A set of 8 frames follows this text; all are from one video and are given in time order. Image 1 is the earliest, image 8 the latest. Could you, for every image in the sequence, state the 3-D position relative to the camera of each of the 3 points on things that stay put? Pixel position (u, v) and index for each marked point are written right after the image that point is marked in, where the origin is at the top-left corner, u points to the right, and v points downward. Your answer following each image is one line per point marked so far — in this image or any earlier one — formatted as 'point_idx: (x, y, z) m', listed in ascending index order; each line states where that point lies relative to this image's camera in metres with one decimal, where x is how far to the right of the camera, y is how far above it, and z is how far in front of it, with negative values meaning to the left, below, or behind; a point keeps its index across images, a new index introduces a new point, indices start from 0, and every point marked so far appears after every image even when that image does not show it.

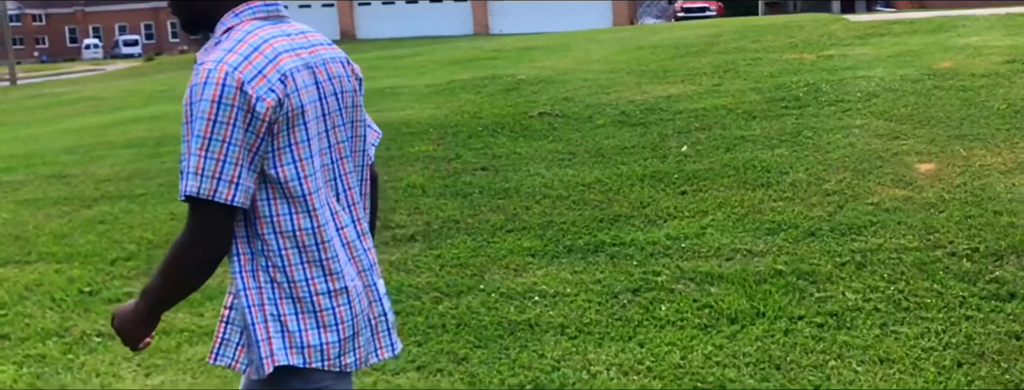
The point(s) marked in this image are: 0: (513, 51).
0: (+0.1, +1.6, +12.7) m
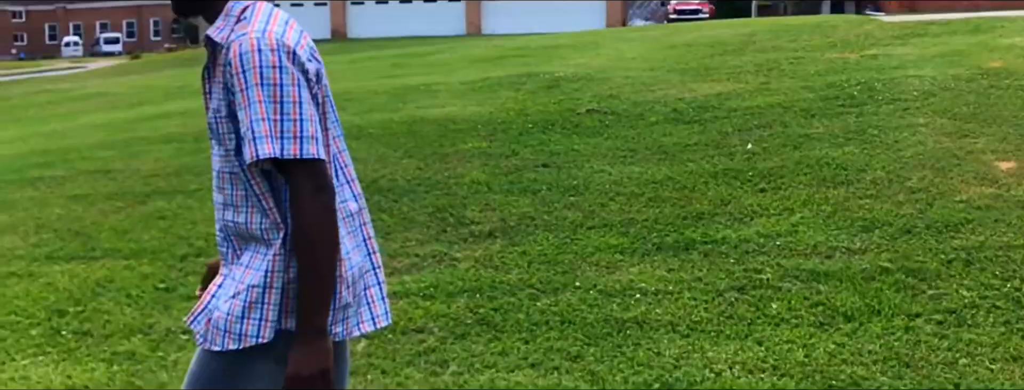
0: (+0.4, +1.6, +12.6) m
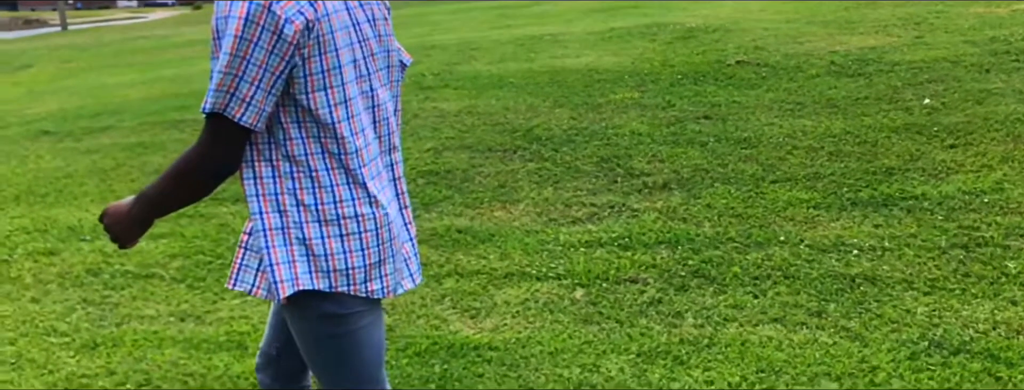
0: (+1.6, +2.1, +12.3) m
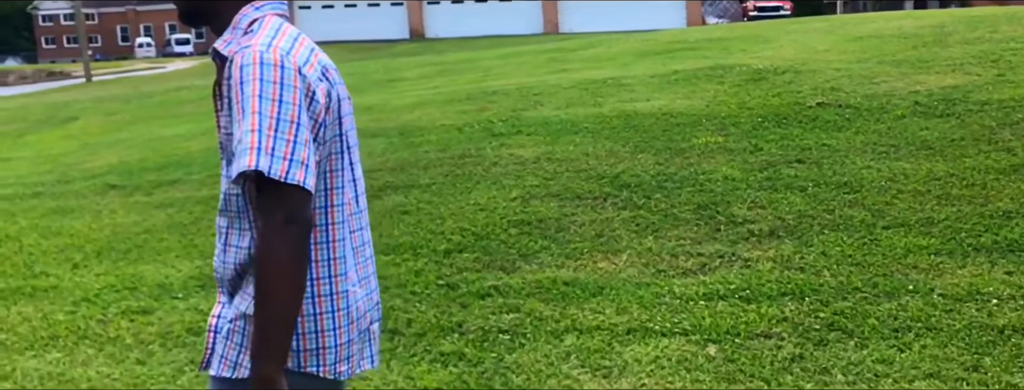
0: (+2.2, +1.6, +12.2) m
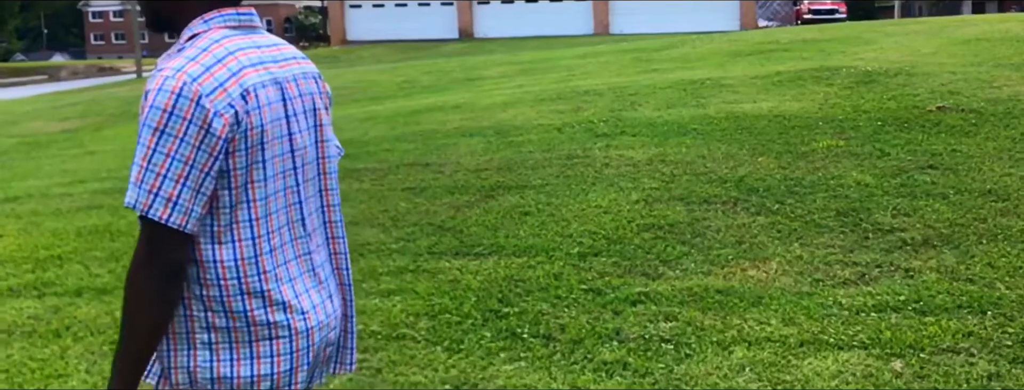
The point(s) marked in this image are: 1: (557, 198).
0: (+3.1, +1.5, +11.9) m
1: (+0.3, 0.0, +7.6) m
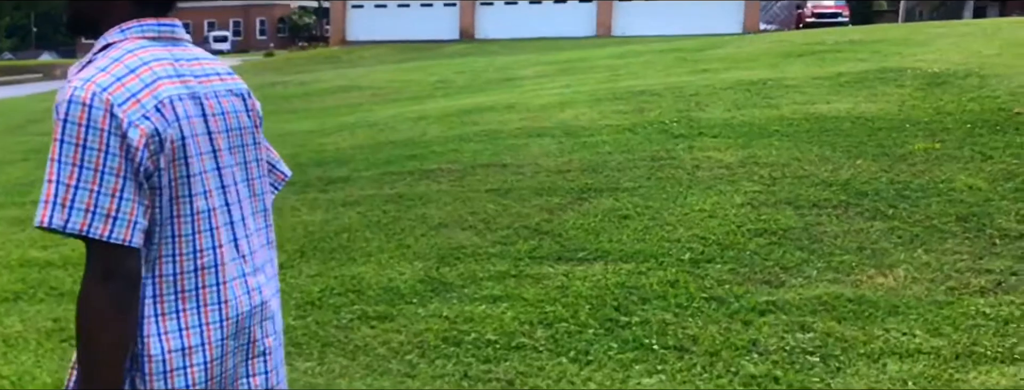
0: (+3.6, +1.5, +11.7) m
1: (+0.9, 0.0, +7.3) m
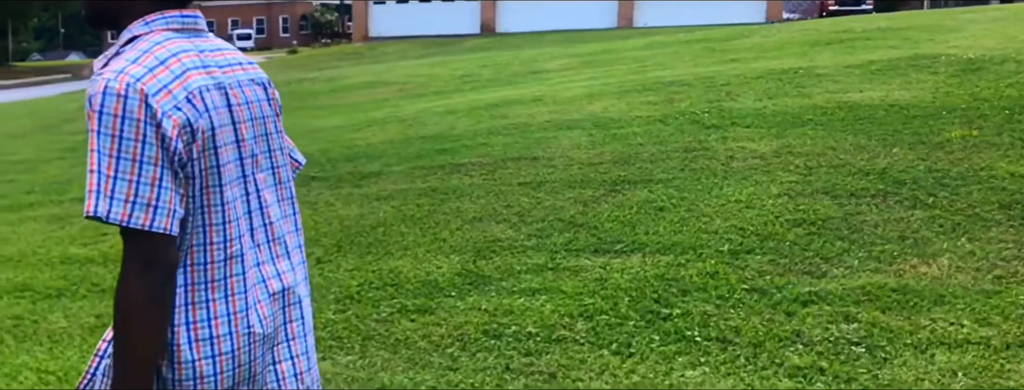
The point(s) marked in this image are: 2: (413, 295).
0: (+3.9, +1.6, +11.6) m
1: (+1.1, 0.0, +7.3) m
2: (-0.5, -0.6, +6.1) m
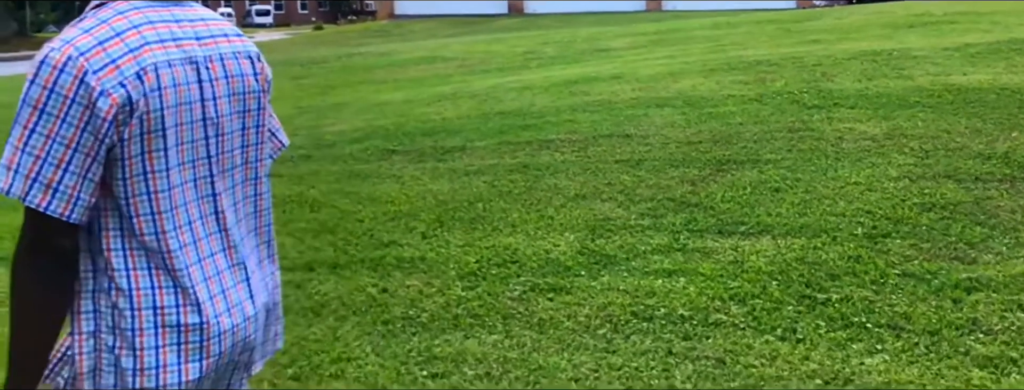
0: (+4.8, +1.7, +11.2) m
1: (+1.8, +0.1, +7.0) m
2: (+0.2, -0.4, +5.9) m
